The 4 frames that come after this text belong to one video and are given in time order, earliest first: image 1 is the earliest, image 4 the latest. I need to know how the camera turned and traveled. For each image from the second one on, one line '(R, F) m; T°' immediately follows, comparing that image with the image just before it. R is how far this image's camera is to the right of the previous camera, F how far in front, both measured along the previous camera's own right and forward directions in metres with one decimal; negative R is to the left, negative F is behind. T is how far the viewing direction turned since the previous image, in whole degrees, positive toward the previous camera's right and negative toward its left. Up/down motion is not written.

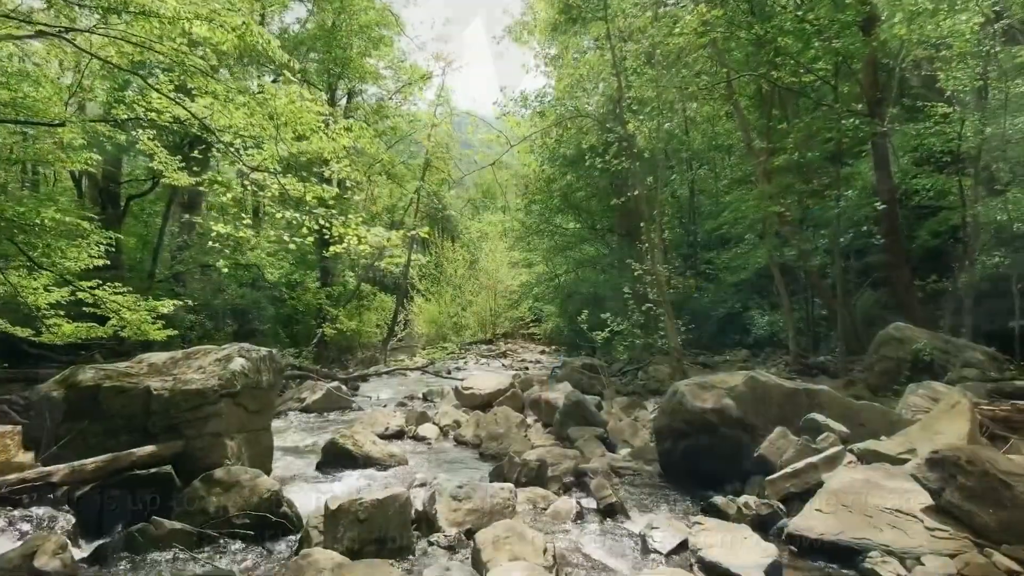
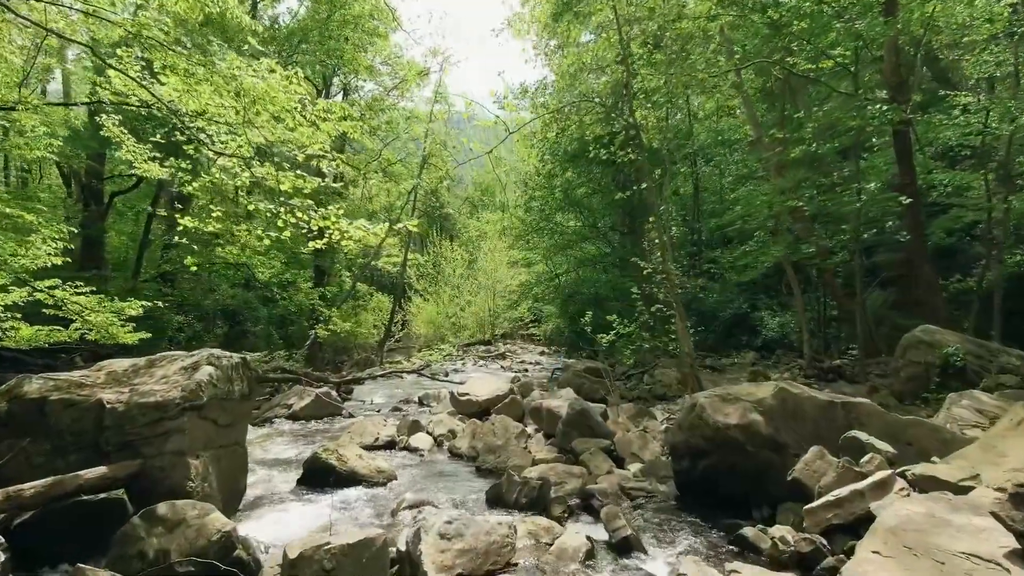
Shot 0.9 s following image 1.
(0.0, +0.6) m; 0°
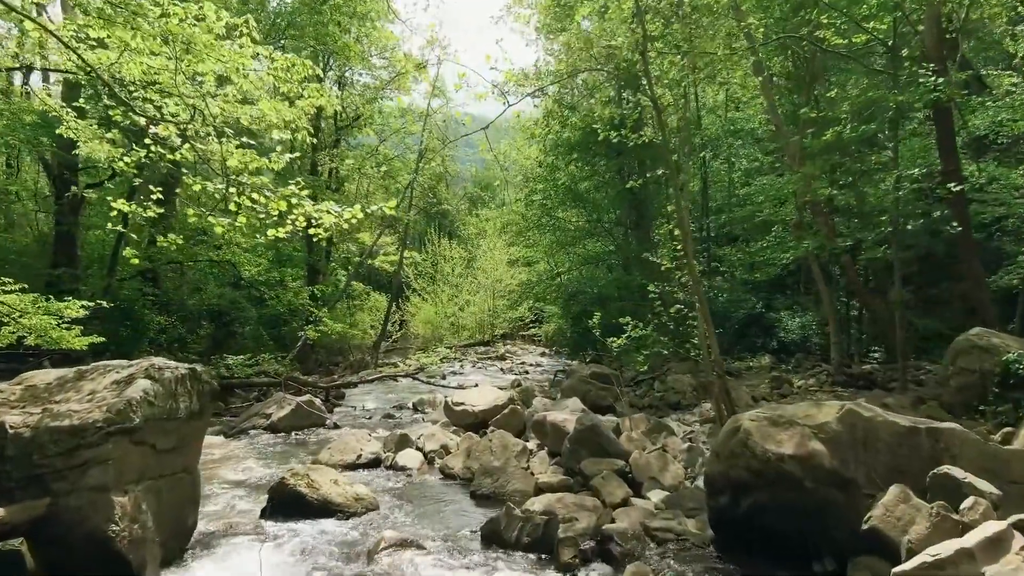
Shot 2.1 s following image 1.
(0.0, +1.0) m; 0°
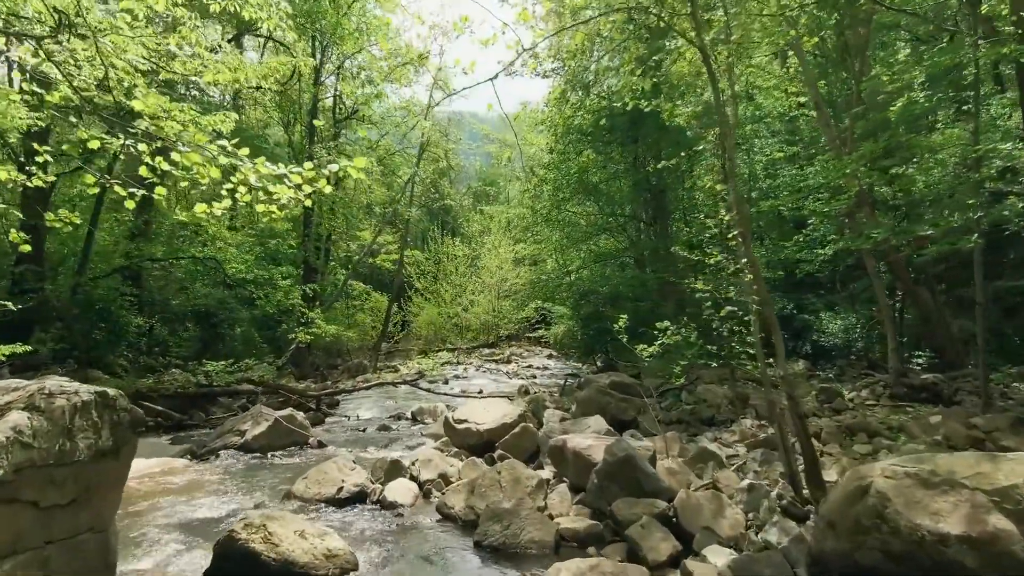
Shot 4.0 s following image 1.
(-0.1, +1.3) m; 0°
